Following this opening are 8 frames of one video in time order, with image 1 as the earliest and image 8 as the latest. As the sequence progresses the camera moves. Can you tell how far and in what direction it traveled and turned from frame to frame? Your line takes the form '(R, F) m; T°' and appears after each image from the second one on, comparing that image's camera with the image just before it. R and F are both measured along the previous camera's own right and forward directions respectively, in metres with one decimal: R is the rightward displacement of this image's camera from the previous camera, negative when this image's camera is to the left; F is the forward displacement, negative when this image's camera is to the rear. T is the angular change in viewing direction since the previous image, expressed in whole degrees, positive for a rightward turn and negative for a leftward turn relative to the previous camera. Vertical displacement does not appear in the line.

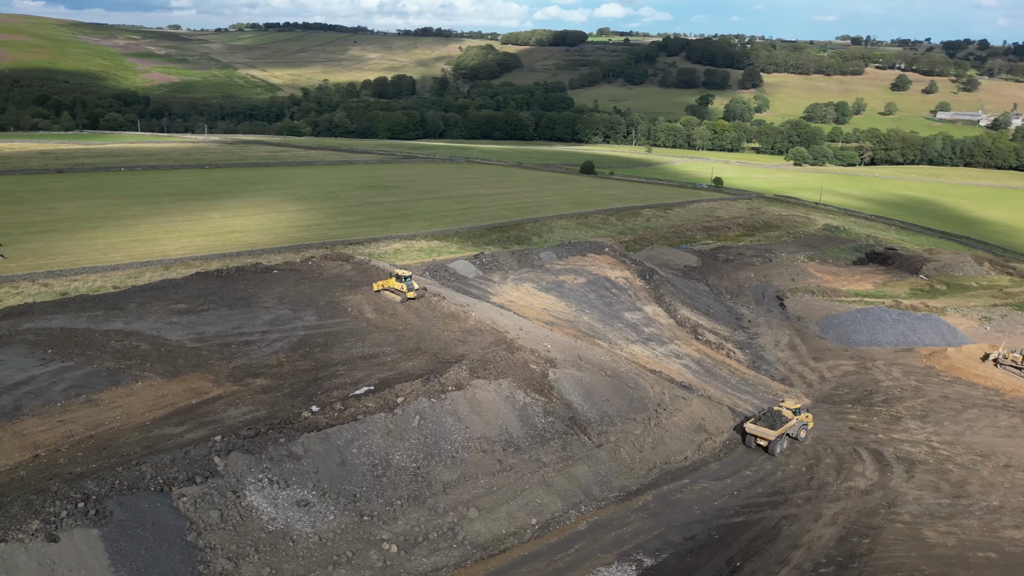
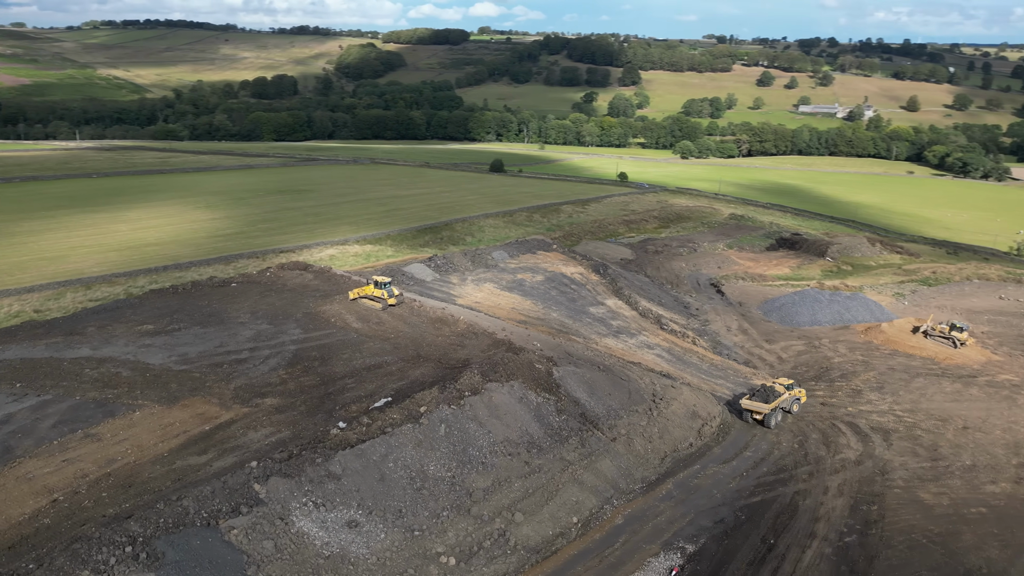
(-2.5, +0.2) m; +8°
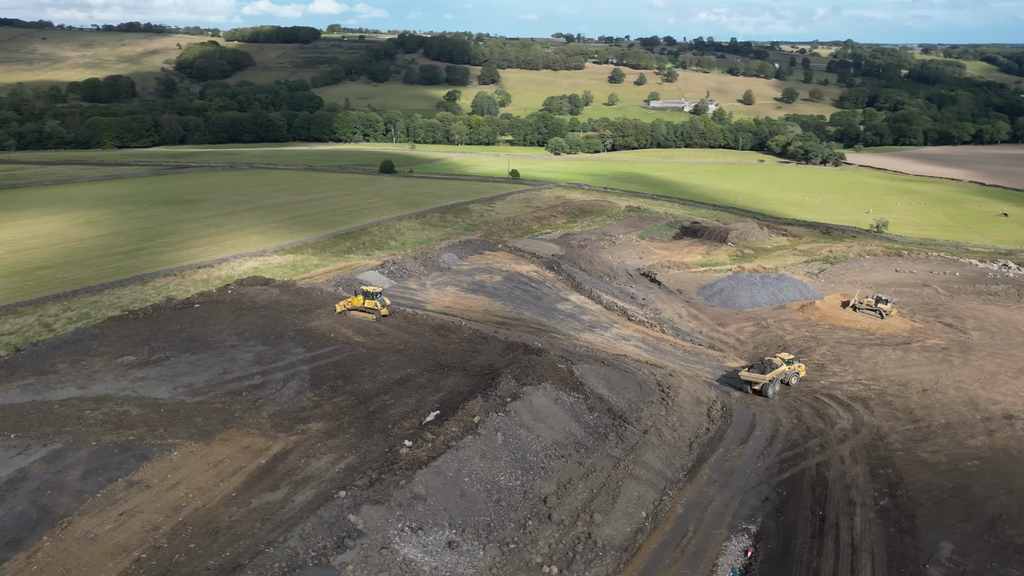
(-3.5, +0.5) m; +10°
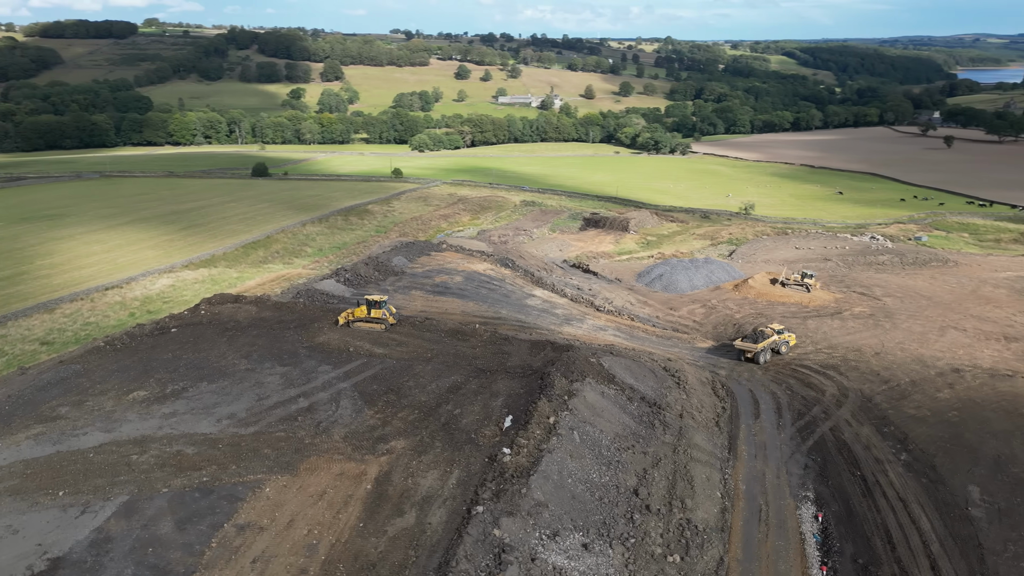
(-4.1, +0.5) m; +11°
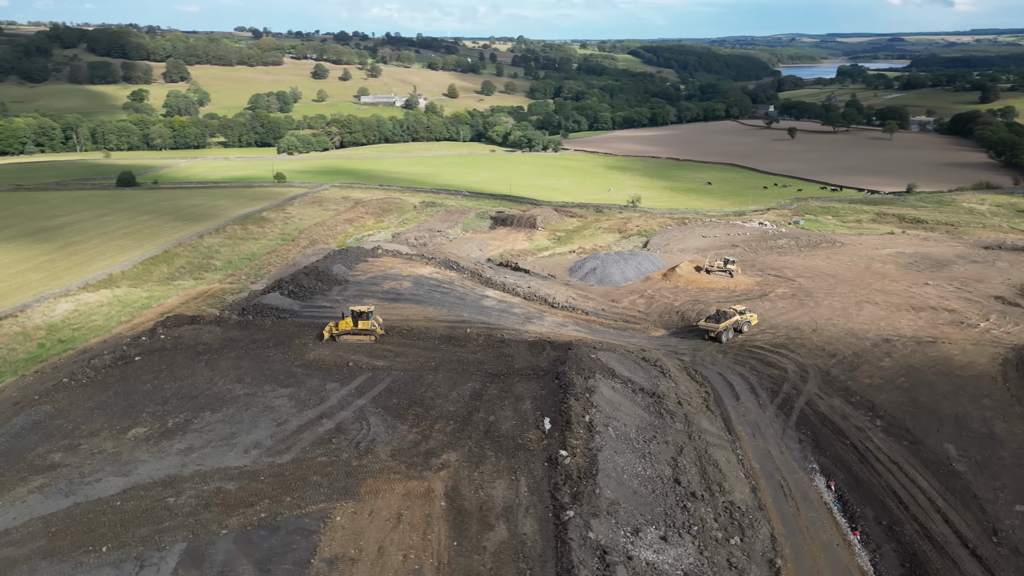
(-3.0, +0.4) m; +10°
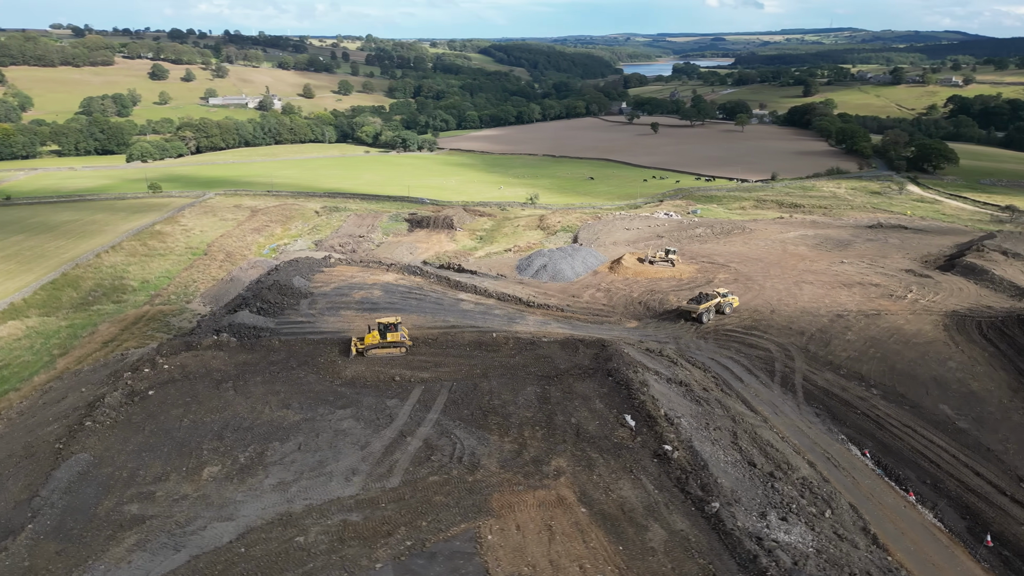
(-3.9, +0.5) m; +10°
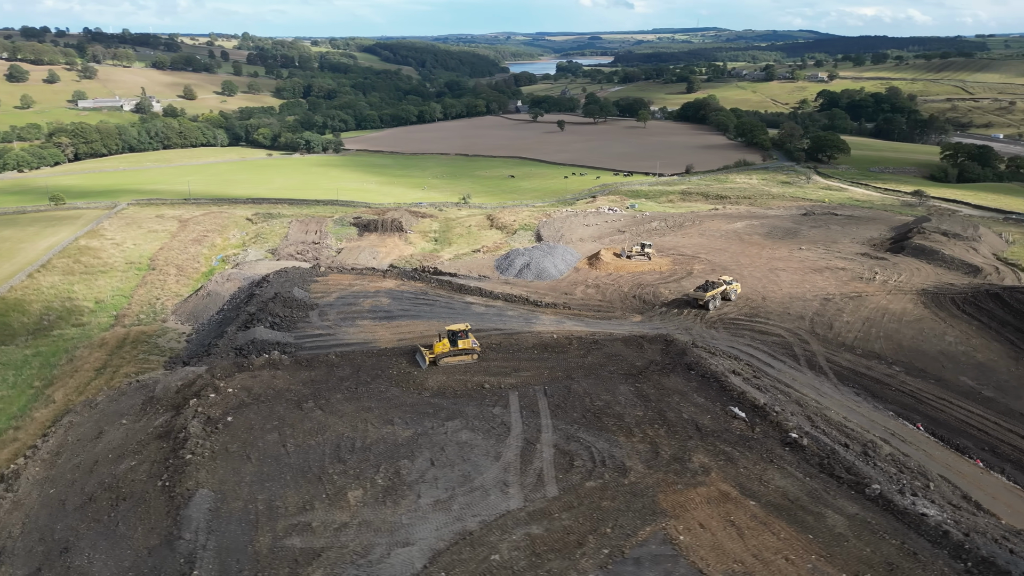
(-4.0, +0.4) m; +8°
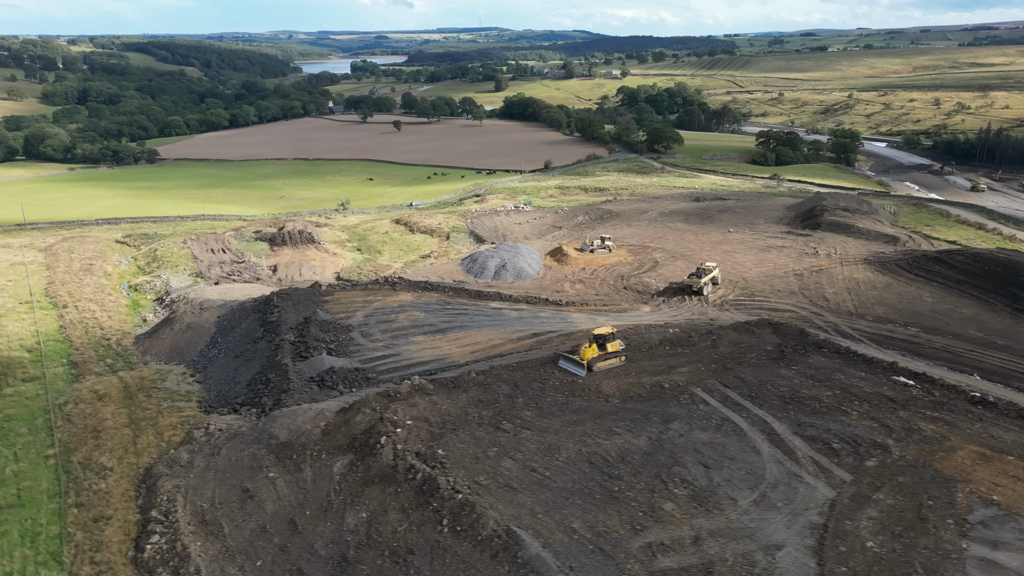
(-7.3, +1.2) m; +14°
